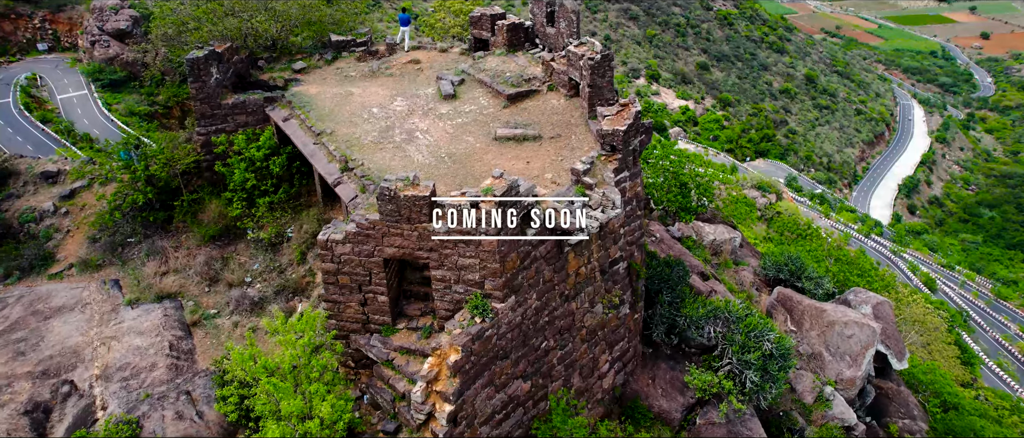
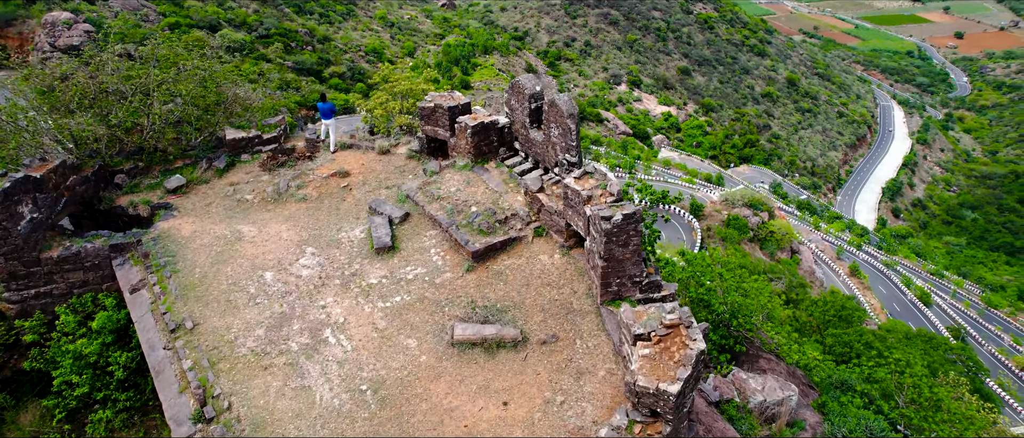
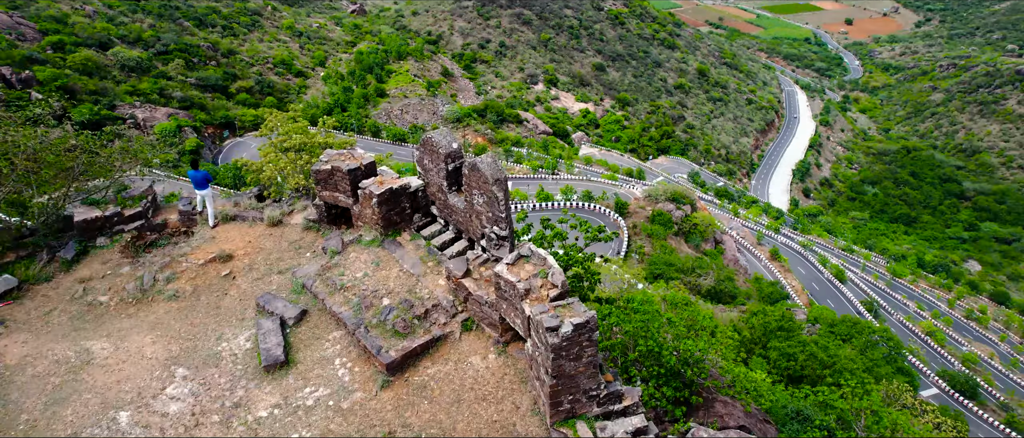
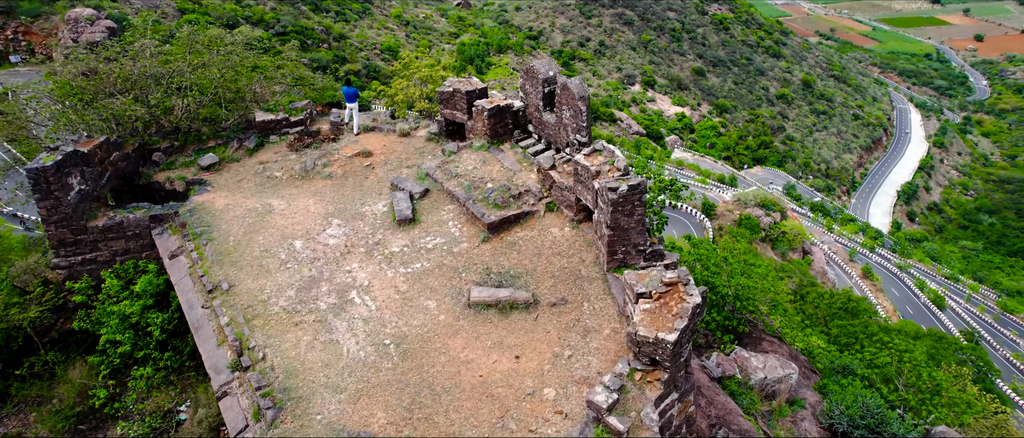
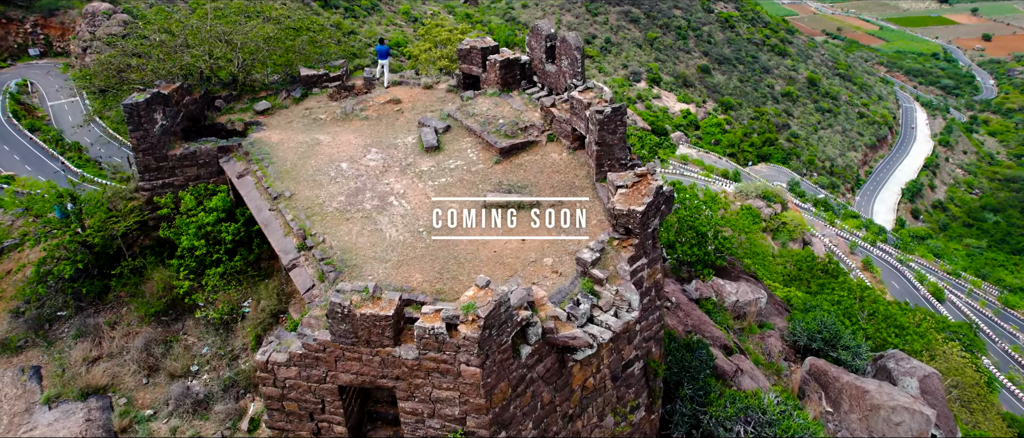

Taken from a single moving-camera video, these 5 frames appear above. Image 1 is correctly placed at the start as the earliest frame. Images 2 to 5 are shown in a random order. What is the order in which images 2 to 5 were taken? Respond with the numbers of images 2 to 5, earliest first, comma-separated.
5, 4, 2, 3
